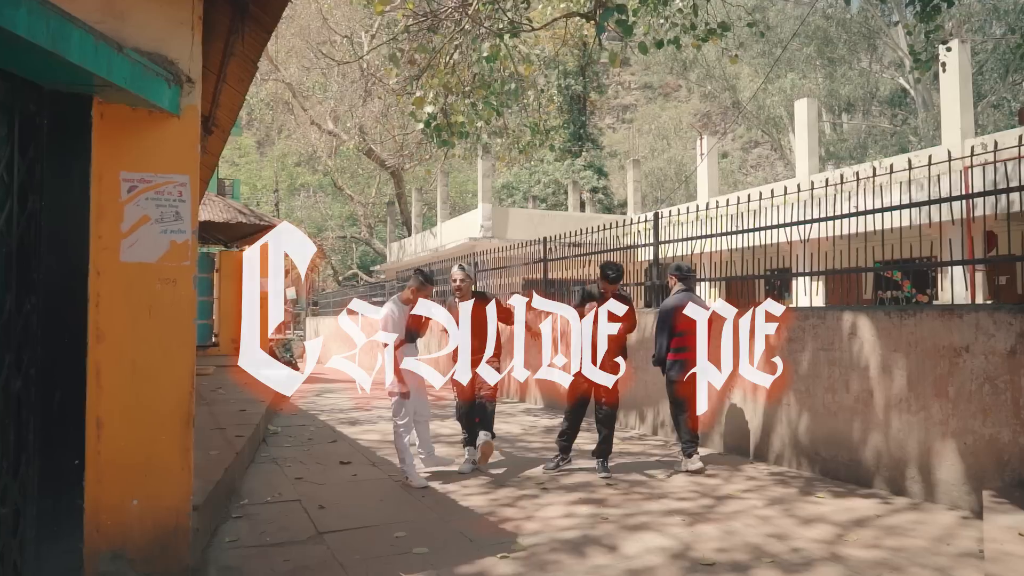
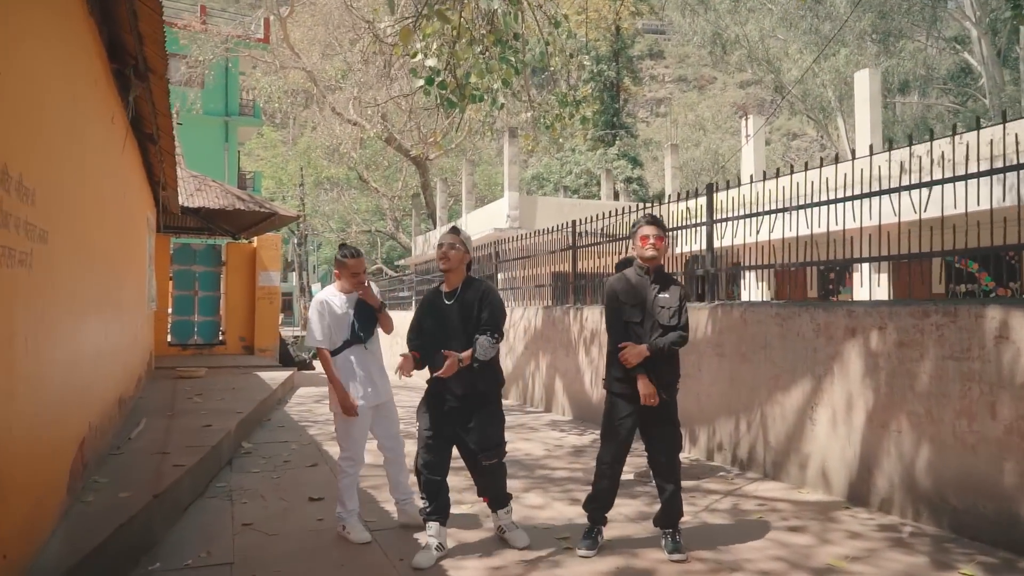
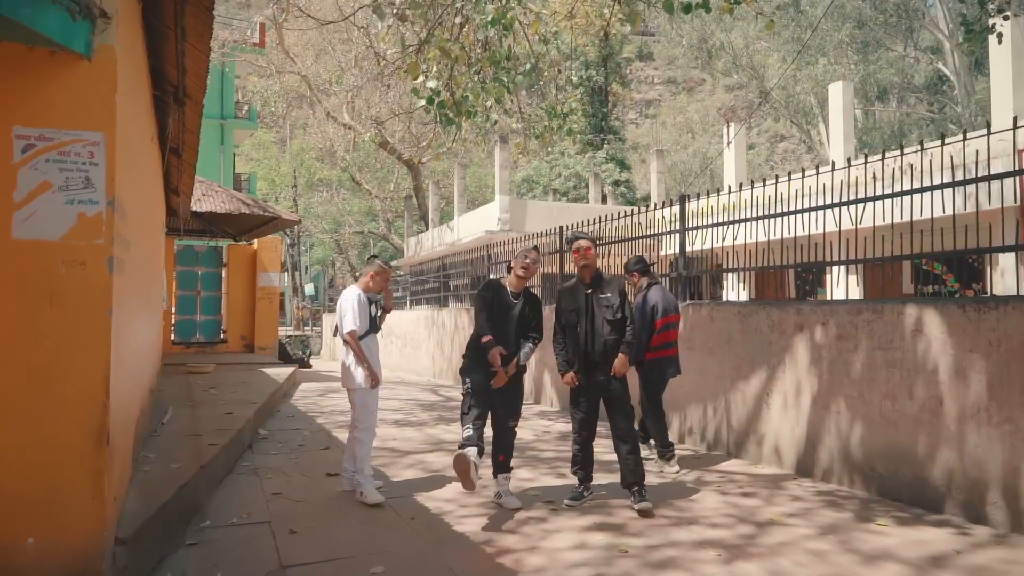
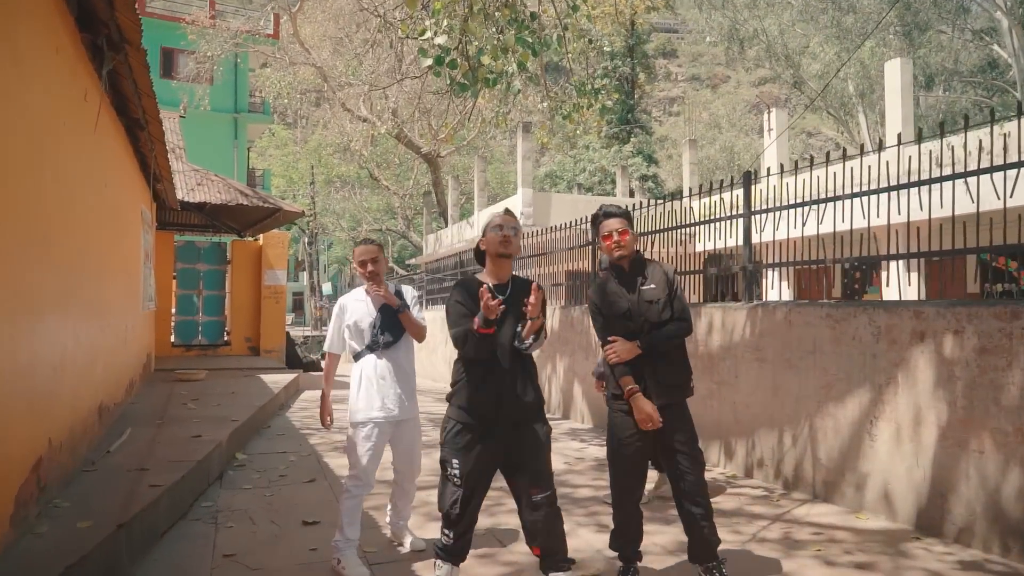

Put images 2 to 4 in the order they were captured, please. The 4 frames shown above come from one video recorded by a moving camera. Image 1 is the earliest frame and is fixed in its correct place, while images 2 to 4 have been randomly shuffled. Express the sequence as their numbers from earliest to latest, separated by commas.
3, 2, 4
